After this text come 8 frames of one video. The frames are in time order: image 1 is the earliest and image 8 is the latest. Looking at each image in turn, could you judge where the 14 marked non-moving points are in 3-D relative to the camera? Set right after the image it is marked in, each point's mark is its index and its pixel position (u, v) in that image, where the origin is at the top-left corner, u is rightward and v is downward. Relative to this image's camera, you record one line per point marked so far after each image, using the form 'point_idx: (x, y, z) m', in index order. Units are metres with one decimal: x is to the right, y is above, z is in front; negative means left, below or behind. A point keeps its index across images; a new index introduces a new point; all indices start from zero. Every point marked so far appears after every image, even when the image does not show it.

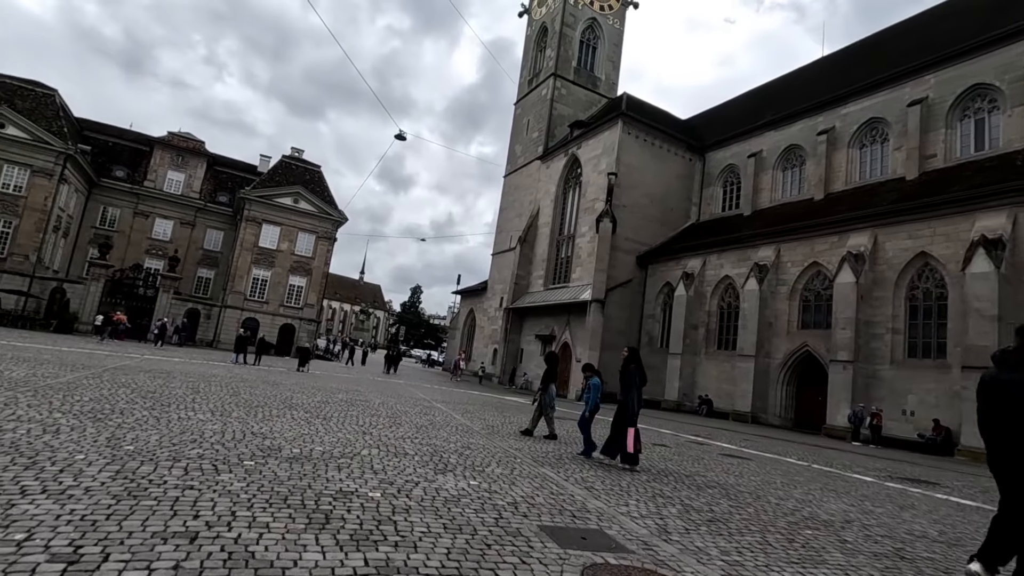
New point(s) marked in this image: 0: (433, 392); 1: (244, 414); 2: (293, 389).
0: (-2.2, -3.6, +19.4) m
1: (-3.4, -1.6, +7.4) m
2: (-5.0, -2.3, +13.4) m
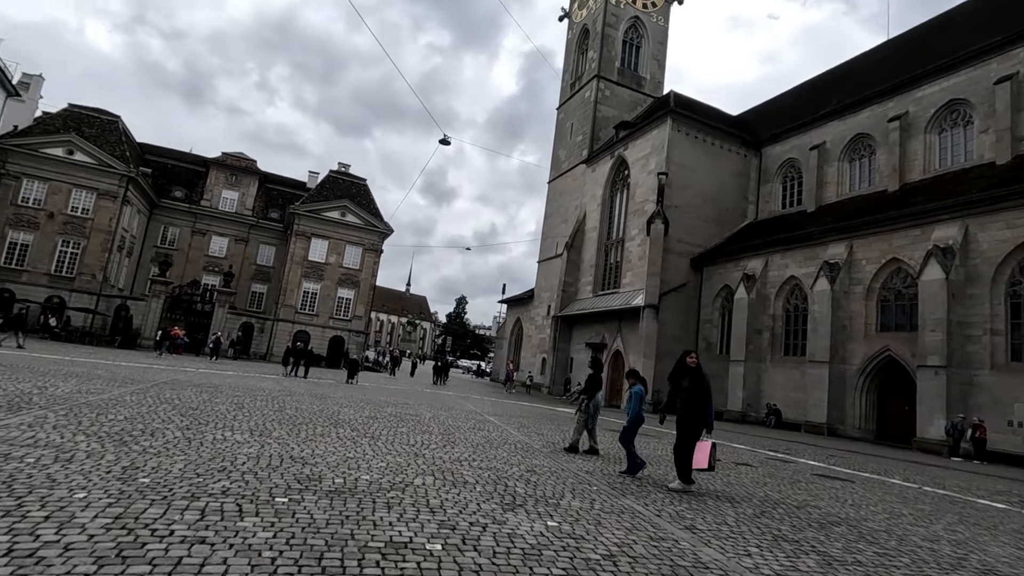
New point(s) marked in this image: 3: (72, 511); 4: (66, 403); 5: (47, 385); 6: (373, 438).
0: (-0.5, -3.8, +18.6) m
1: (-2.6, -1.7, +6.8) m
2: (-3.8, -2.5, +12.9) m
3: (-2.3, -1.2, +3.0) m
4: (-6.1, -1.6, +7.9) m
5: (-7.9, -1.7, +10.1) m
6: (-1.7, -1.8, +7.2) m
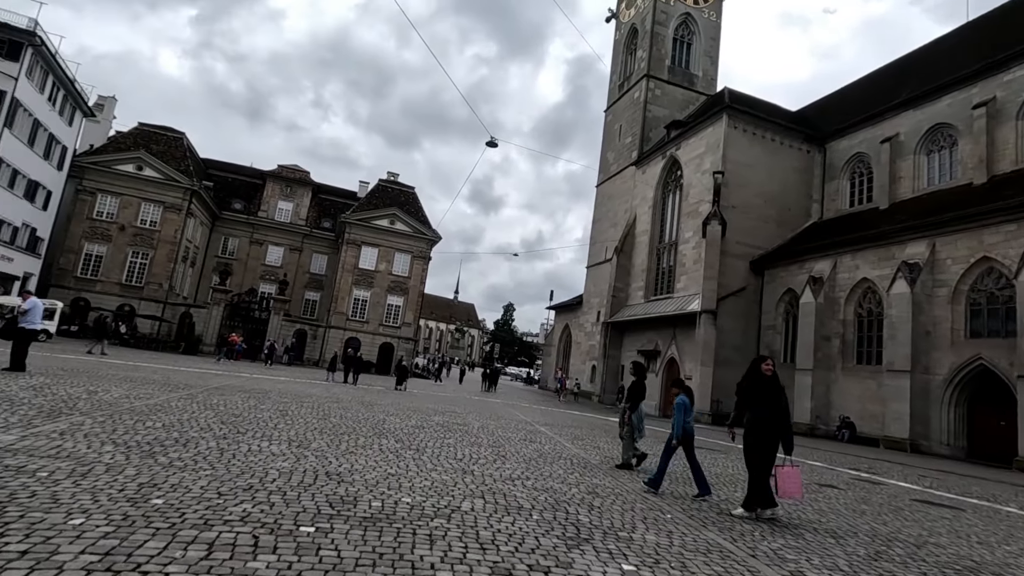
0: (+1.0, -4.0, +17.9) m
1: (-2.0, -1.7, +6.4) m
2: (-2.7, -2.6, +12.5) m
3: (-2.0, -1.1, +2.6) m
4: (-5.4, -1.6, +7.7) m
5: (-7.0, -1.8, +10.1) m
6: (-1.0, -1.9, +6.7) m
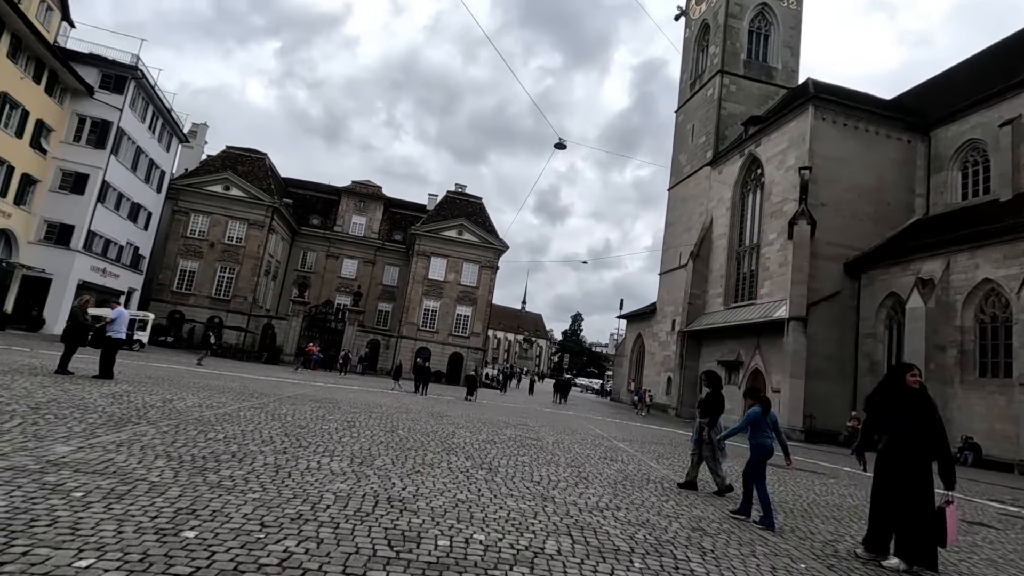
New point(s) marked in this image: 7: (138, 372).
0: (+3.2, -4.1, +16.9) m
1: (-1.2, -1.7, +5.8) m
2: (-1.1, -2.8, +12.0) m
3: (-1.6, -1.1, +2.1) m
4: (-4.4, -1.7, +7.6) m
5: (-5.7, -1.9, +10.1) m
6: (-0.2, -1.9, +6.1) m
7: (-9.8, -2.2, +15.4) m
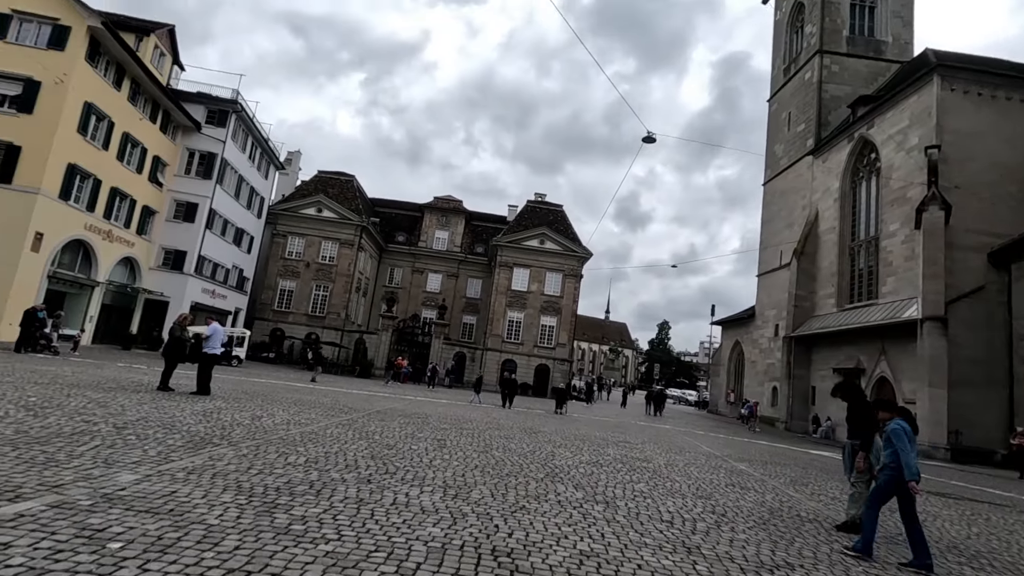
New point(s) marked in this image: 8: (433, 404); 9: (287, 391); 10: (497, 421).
0: (+5.8, -4.2, +15.3) m
1: (-0.2, -1.7, +4.9) m
2: (+0.8, -2.9, +11.0) m
3: (-1.1, -1.0, +1.3) m
4: (-3.1, -1.8, +7.1) m
5: (-4.1, -2.1, +9.8) m
6: (+0.9, -1.8, +5.0) m
7: (-7.4, -2.7, +15.7) m
8: (-2.5, -3.7, +18.8) m
9: (-6.7, -3.1, +17.4) m
10: (-0.4, -3.6, +15.9) m
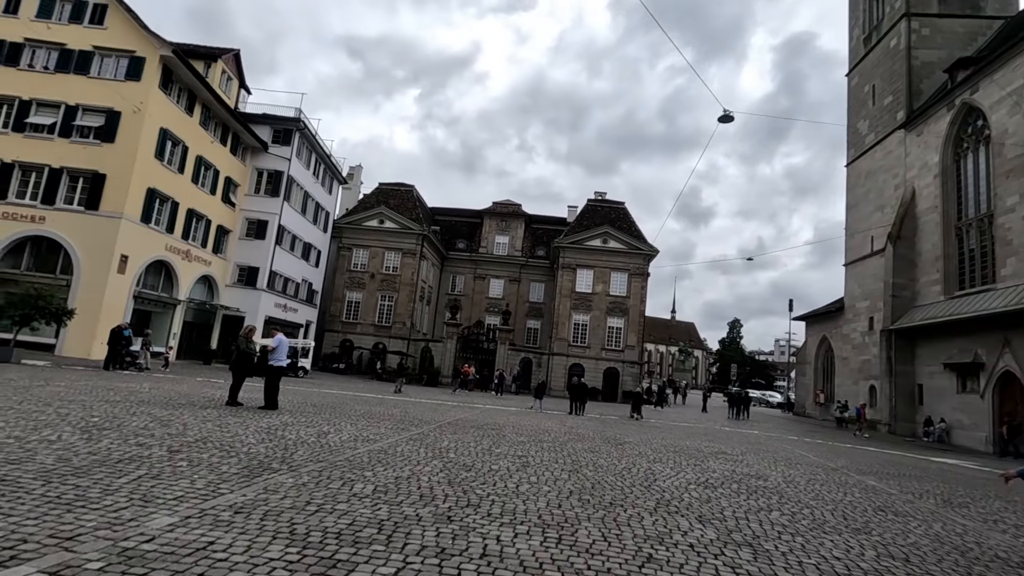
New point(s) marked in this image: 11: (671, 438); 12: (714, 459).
0: (+7.7, -3.9, +13.6) m
1: (+0.6, -1.6, +3.9) m
2: (+2.2, -2.8, +9.8) m
3: (-0.8, -1.0, +0.4) m
4: (-2.1, -1.9, +6.4) m
5: (-2.8, -2.2, +9.2) m
6: (+1.6, -1.7, +3.9) m
7: (-5.4, -2.9, +15.3) m
8: (-0.2, -3.8, +17.9) m
9: (-4.5, -3.3, +17.0) m
10: (+1.6, -3.6, +14.8) m
11: (+4.2, -3.9, +15.4) m
12: (+3.5, -3.0, +10.4) m
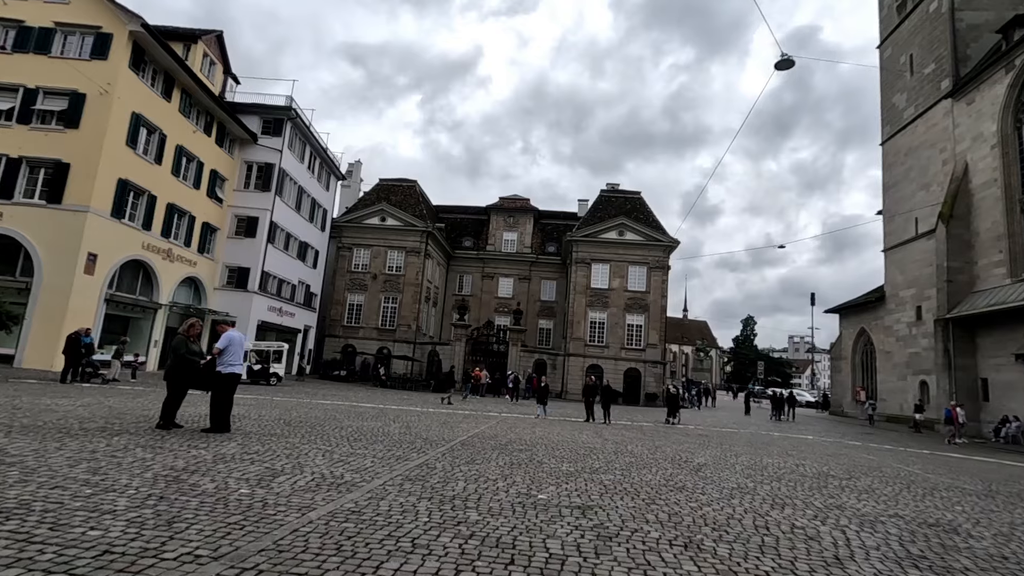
0: (+8.2, -3.3, +10.4) m
1: (+1.0, -1.1, +0.8) m
2: (+2.7, -2.3, +6.7) m
3: (-0.4, -0.5, -2.6) m
4: (-1.6, -1.5, +3.3) m
5: (-2.3, -1.9, +6.1) m
6: (+2.1, -1.2, +0.8) m
7: (-4.8, -2.7, +12.3) m
8: (+0.4, -3.4, +14.8) m
9: (-3.9, -3.1, +13.9) m
10: (+2.1, -3.1, +11.7) m
11: (+4.8, -3.4, +12.2) m
12: (+4.1, -2.5, +7.2) m
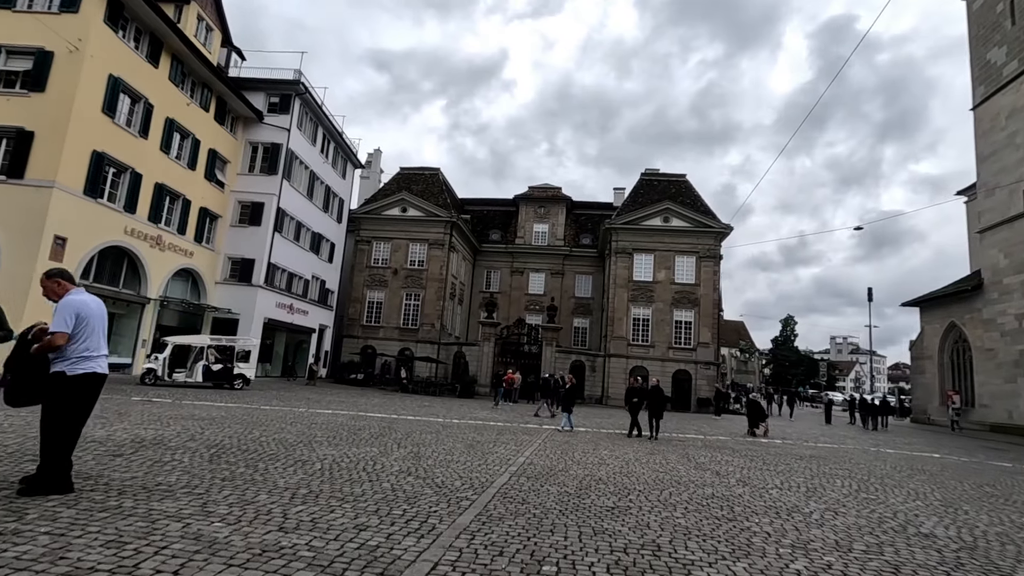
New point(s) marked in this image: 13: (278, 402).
0: (+9.0, -2.6, +5.7) m
1: (+1.4, -0.4, -3.5) m
2: (+3.3, -1.6, +2.3) m
3: (-0.2, +0.2, -6.9) m
4: (-1.1, -0.8, -0.9) m
5: (-1.7, -1.2, +1.9) m
6: (+2.4, -0.5, -3.6) m
7: (-4.0, -2.1, +8.2) m
8: (+1.4, -2.8, +10.5) m
9: (-3.0, -2.5, +9.7) m
10: (+3.0, -2.5, +7.3) m
11: (+5.6, -2.7, +7.7) m
12: (+4.7, -1.8, +2.7) m
13: (-7.1, -3.5, +18.9) m
